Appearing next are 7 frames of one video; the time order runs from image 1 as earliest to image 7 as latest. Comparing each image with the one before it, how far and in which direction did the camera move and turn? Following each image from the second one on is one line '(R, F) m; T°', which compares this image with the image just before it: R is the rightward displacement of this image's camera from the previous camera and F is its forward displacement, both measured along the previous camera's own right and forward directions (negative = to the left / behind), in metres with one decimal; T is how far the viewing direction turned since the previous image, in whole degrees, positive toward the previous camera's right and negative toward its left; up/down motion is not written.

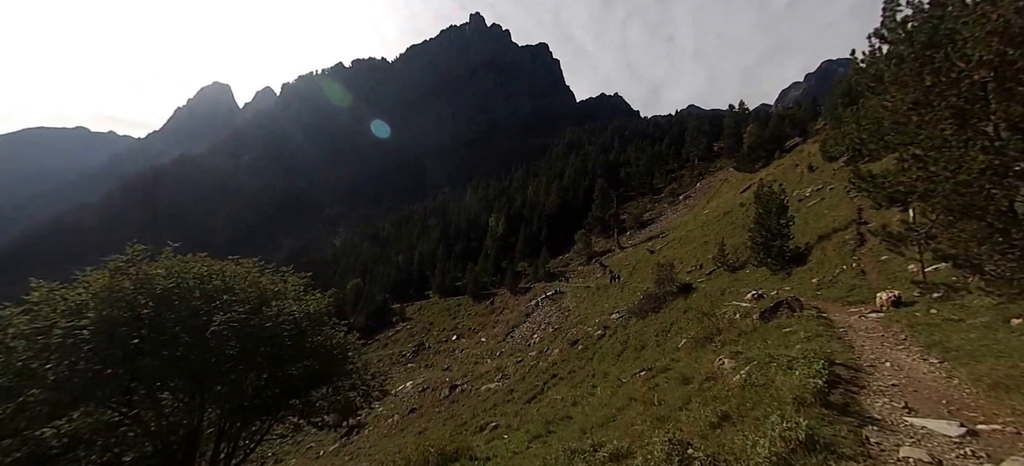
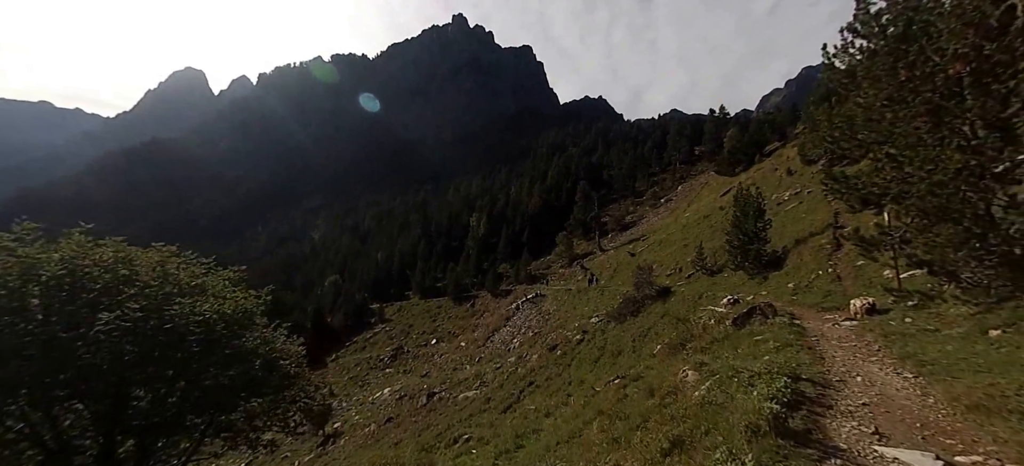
(+0.7, +0.7) m; +2°
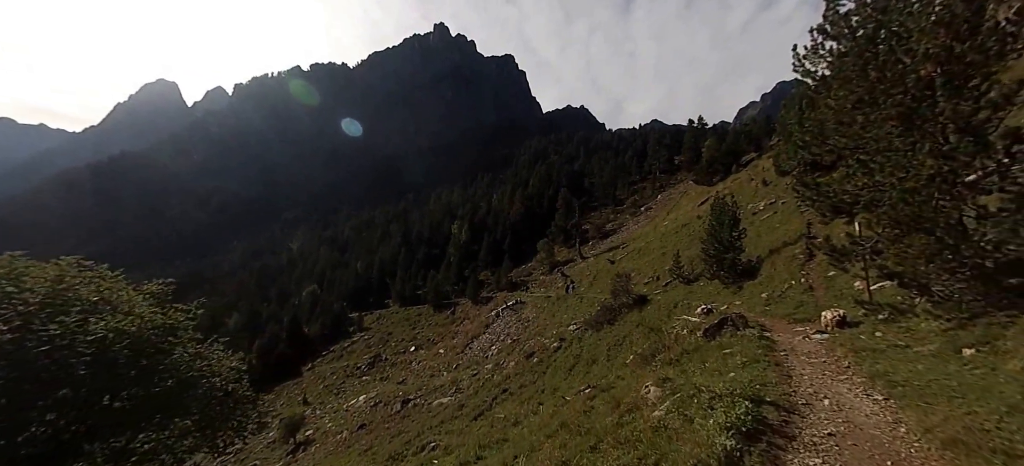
(+0.6, +0.7) m; +2°
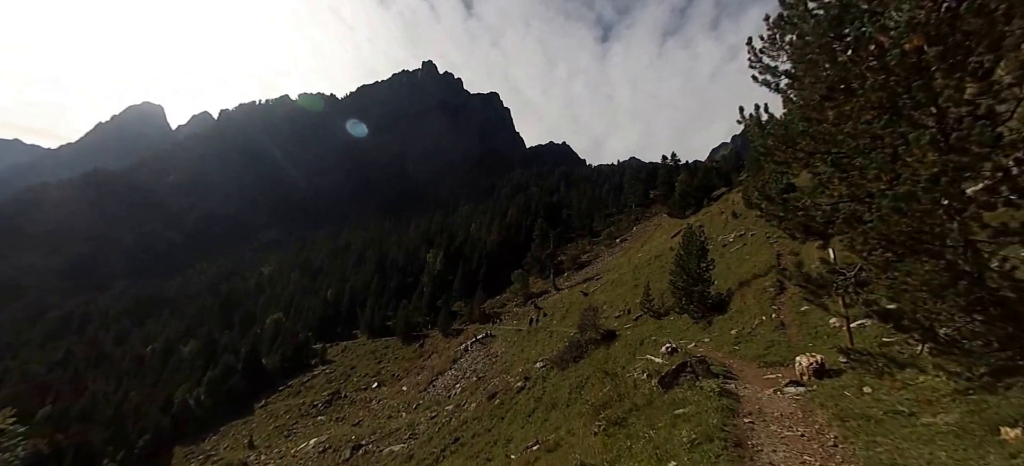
(+1.7, +2.3) m; +2°
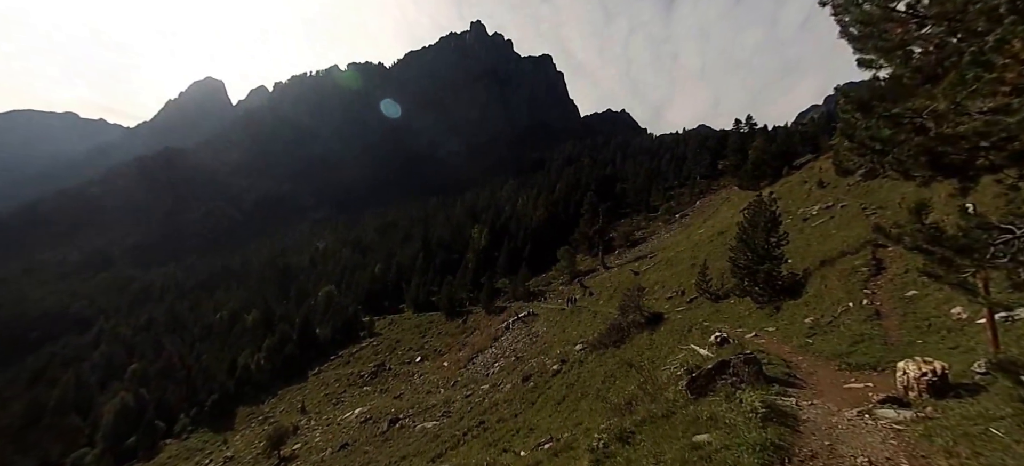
(+1.6, +2.8) m; -8°
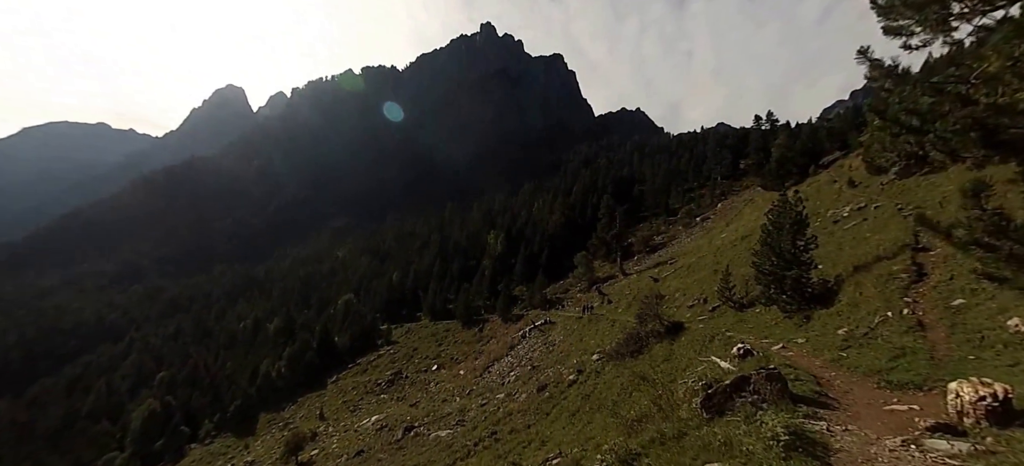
(+0.5, +0.7) m; -3°
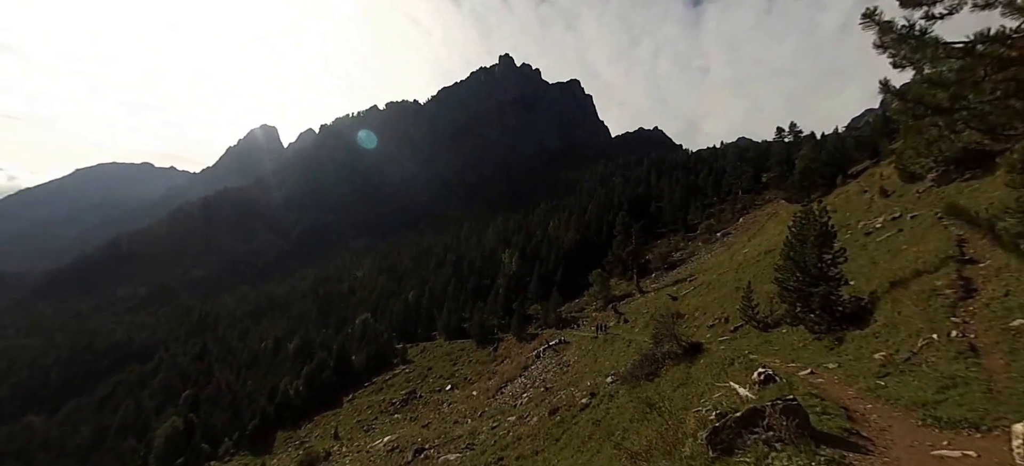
(+0.7, +0.9) m; -3°
